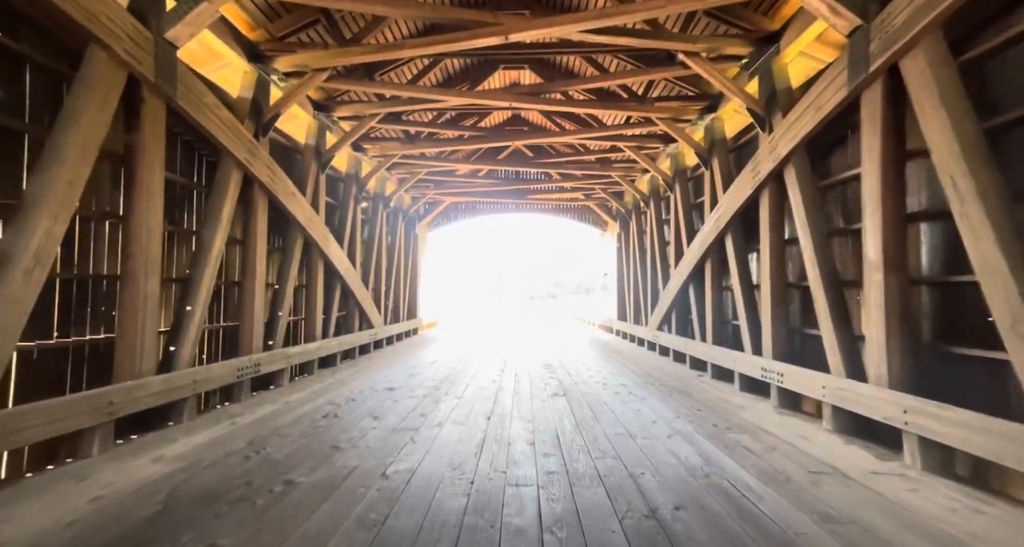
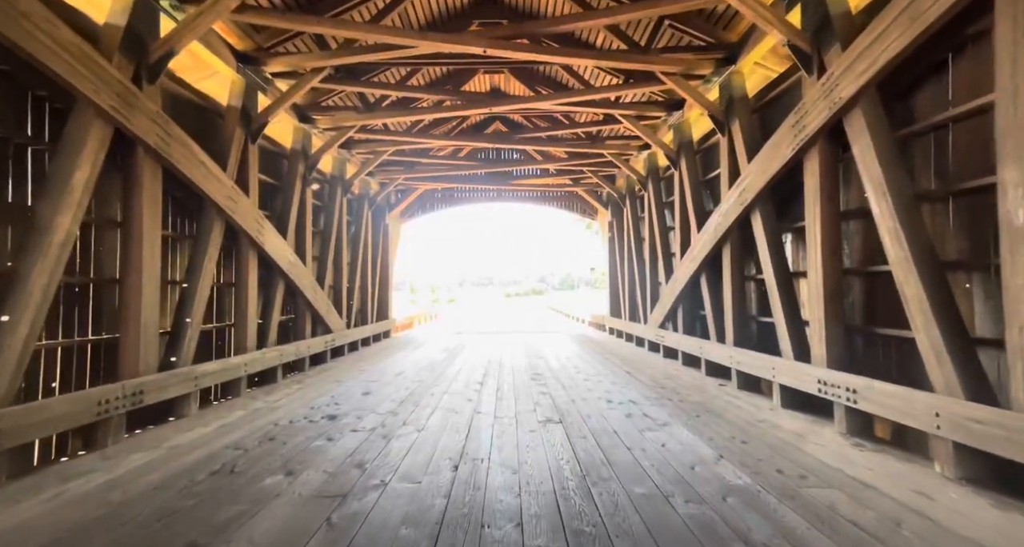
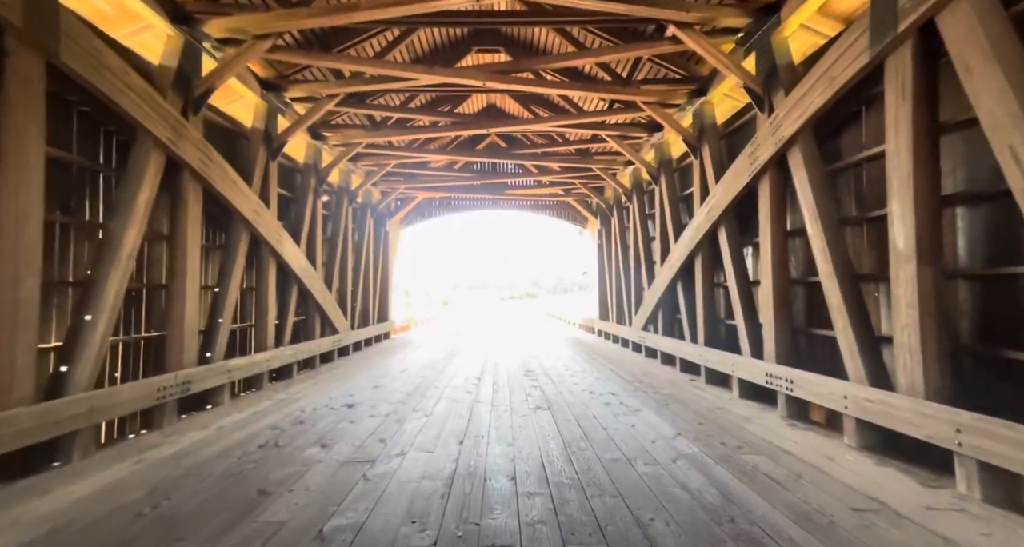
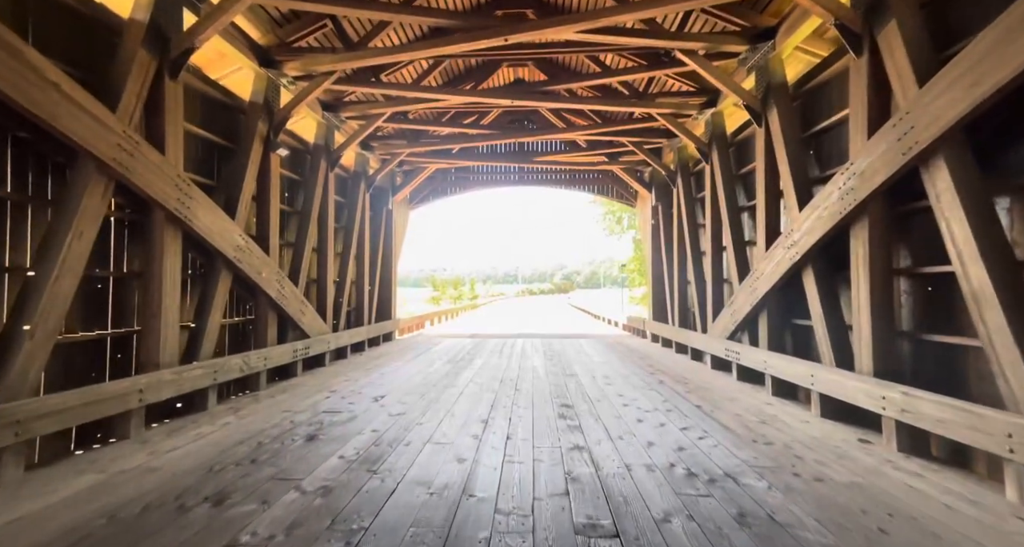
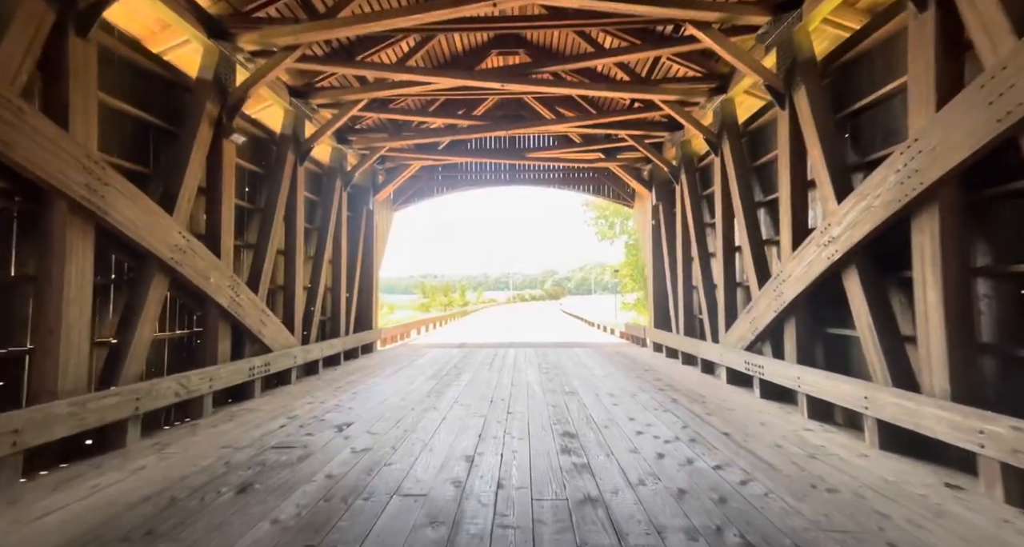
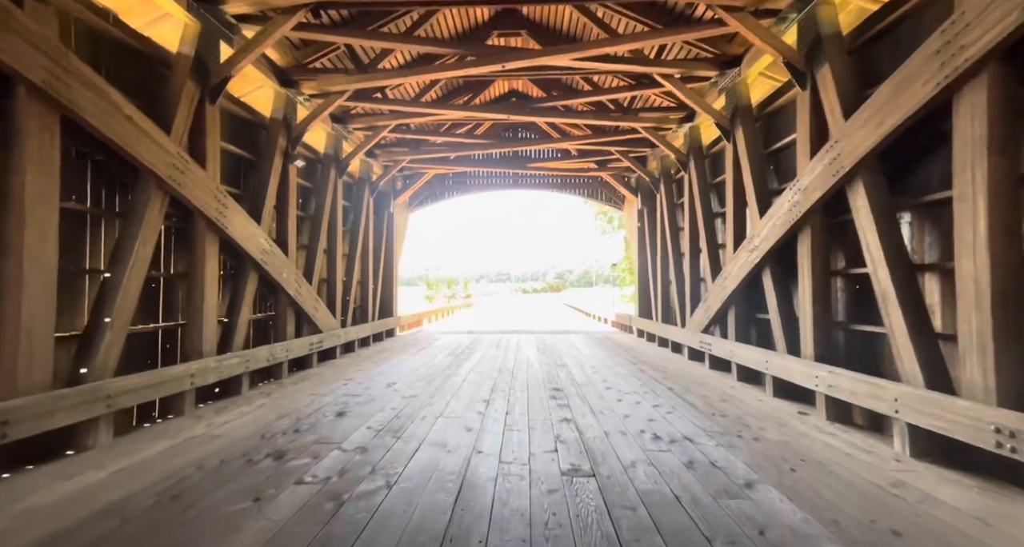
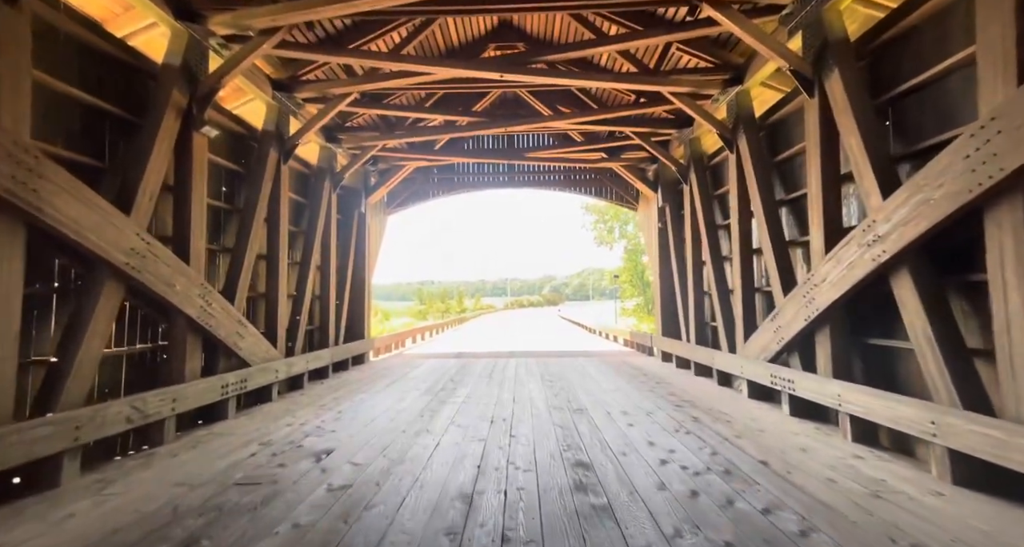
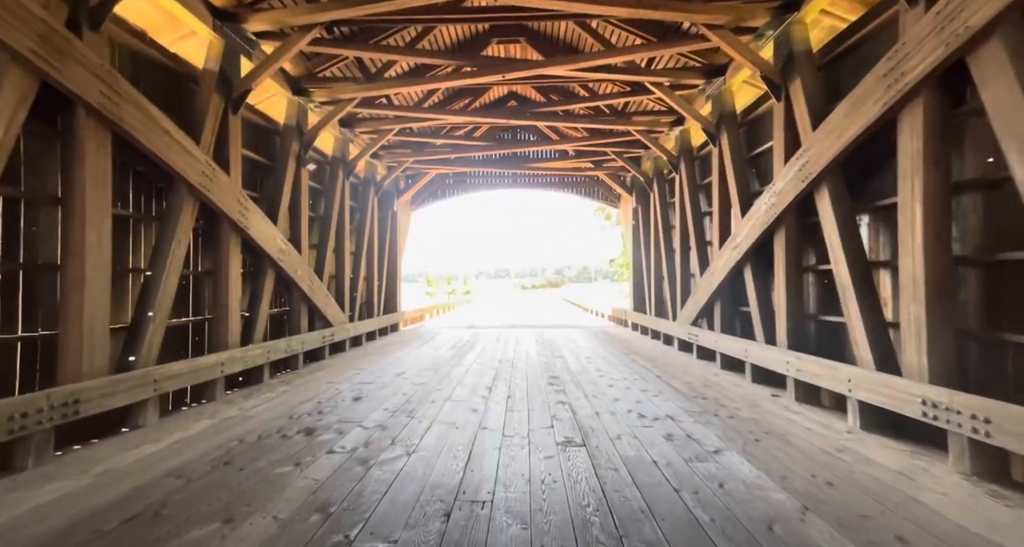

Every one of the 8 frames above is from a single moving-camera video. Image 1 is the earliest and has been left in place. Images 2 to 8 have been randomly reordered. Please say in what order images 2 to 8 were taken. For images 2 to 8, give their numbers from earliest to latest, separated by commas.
3, 2, 8, 6, 4, 5, 7
